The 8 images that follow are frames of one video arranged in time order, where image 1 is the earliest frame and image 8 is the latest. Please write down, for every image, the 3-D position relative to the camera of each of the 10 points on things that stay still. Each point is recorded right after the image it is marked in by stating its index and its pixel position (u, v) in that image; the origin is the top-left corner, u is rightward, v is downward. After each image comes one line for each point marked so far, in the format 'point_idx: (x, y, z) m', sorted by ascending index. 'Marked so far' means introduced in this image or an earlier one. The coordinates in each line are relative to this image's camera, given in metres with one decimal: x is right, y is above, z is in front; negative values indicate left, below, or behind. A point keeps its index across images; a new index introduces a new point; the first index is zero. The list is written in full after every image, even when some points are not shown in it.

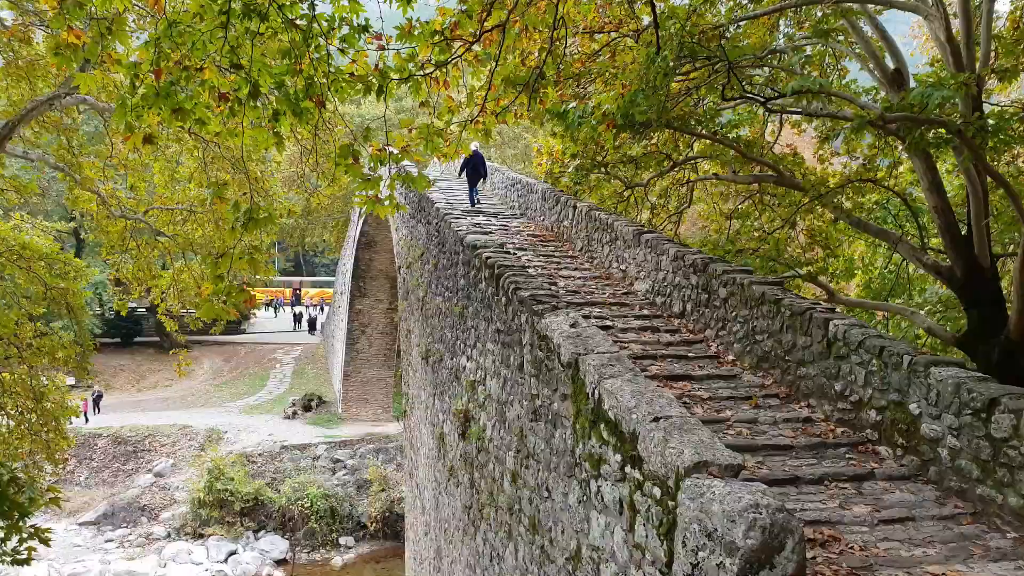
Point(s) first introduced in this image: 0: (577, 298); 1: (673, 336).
0: (+0.5, -0.1, +8.2) m
1: (+1.0, -0.3, +7.7) m
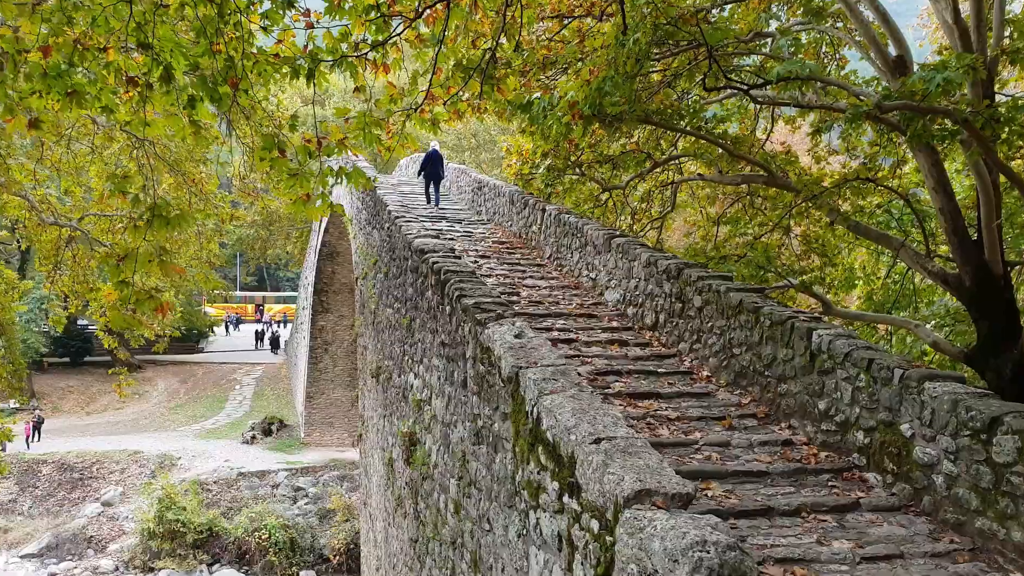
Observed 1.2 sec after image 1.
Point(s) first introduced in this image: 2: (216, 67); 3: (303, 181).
0: (+0.2, -0.2, +7.4) m
1: (+0.8, -0.4, +6.8) m
2: (-1.5, +1.1, +5.8) m
3: (-1.0, +0.6, +5.8) m
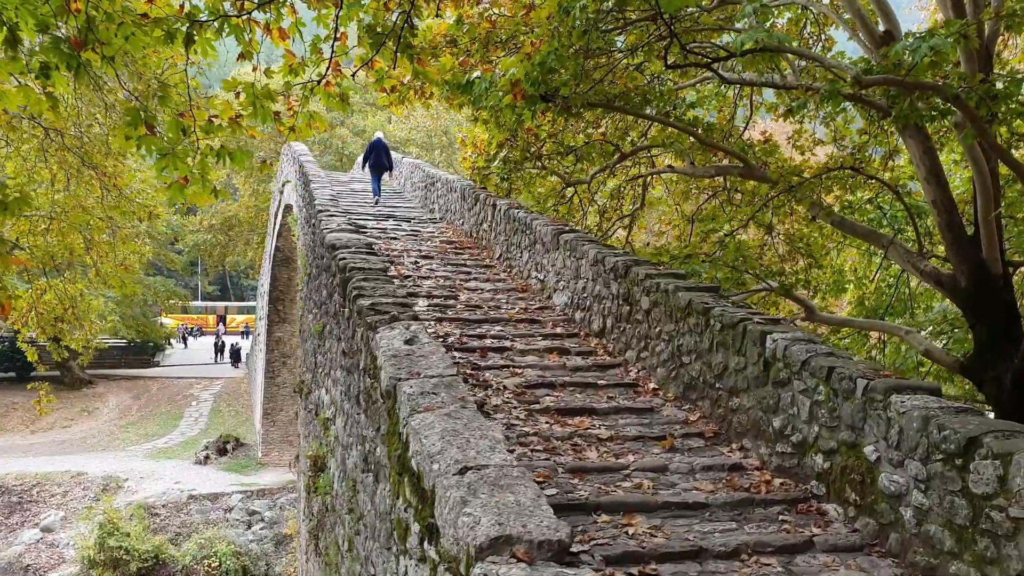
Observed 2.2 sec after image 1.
0: (-0.2, -0.2, +6.5) m
1: (+0.4, -0.4, +5.9) m
2: (-1.9, +1.1, +5.0) m
3: (-1.5, +0.6, +5.0) m
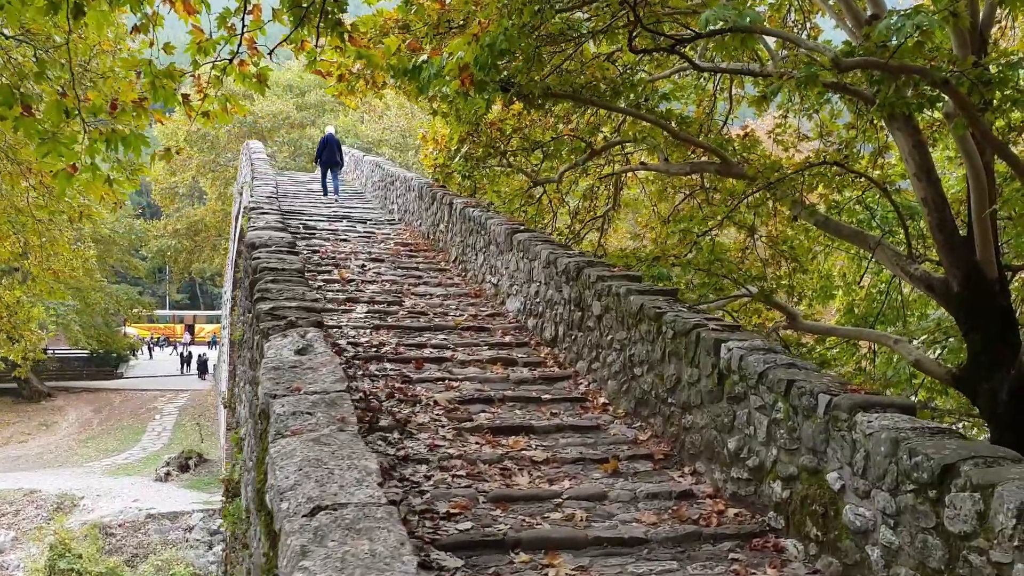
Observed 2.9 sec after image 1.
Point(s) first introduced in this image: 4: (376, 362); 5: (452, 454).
0: (-0.5, -0.2, +5.9) m
1: (+0.1, -0.4, +5.3) m
2: (-2.2, +1.1, +4.5) m
3: (-1.8, +0.5, +4.4) m
4: (-0.6, -0.3, +5.3) m
5: (-0.2, -0.6, +4.4) m
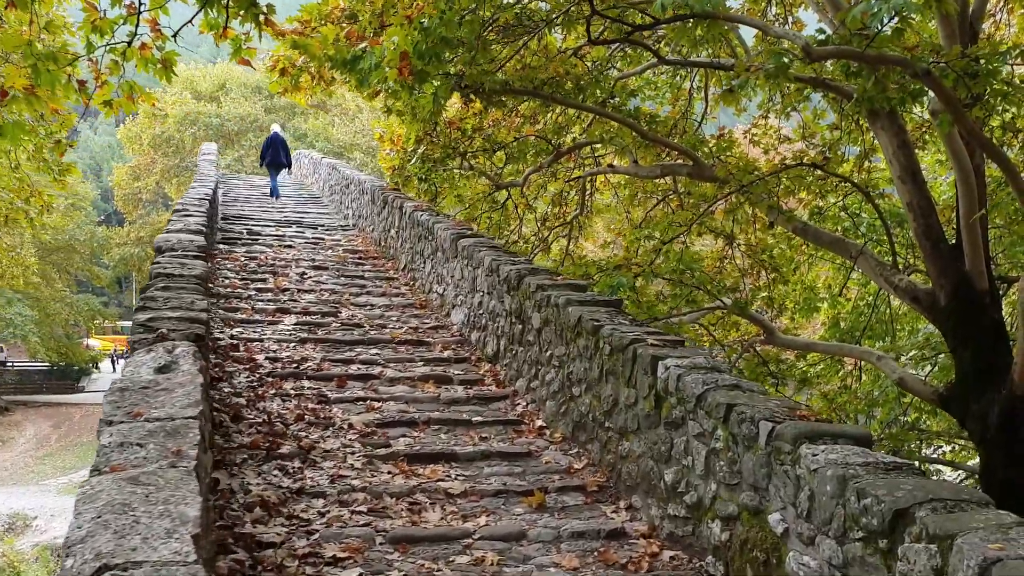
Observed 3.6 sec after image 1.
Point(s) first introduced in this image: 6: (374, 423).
0: (-0.8, -0.2, +5.4) m
1: (-0.2, -0.4, +4.8) m
2: (-2.5, +1.1, +4.0) m
3: (-2.1, +0.5, +4.0) m
4: (-0.9, -0.4, +4.8) m
5: (-0.5, -0.7, +3.9) m
6: (-0.5, -0.5, +4.5) m
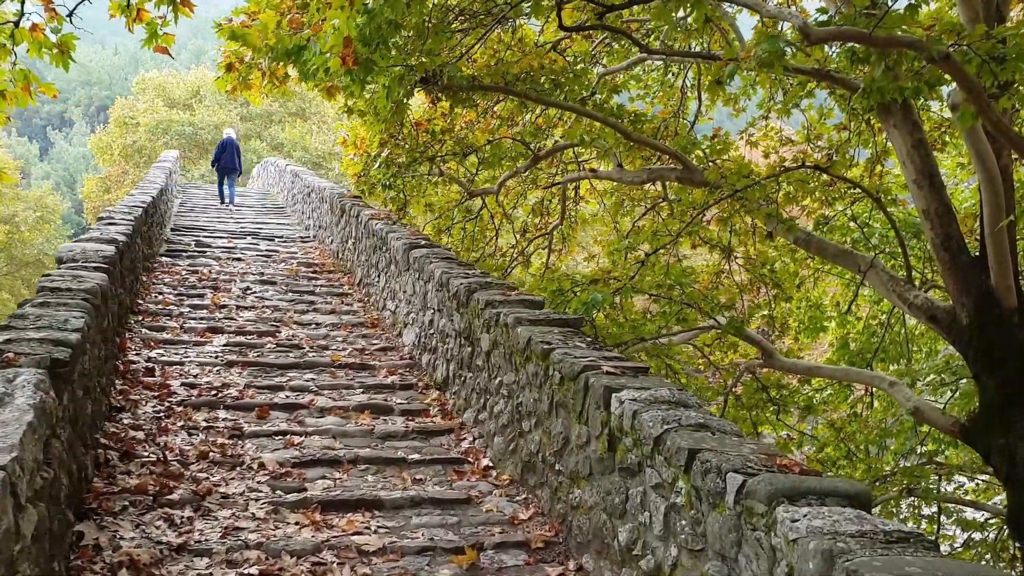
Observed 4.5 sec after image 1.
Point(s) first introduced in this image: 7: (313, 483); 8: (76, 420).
0: (-0.9, -0.3, +4.8) m
1: (-0.4, -0.5, +4.2) m
2: (-2.7, +1.0, +3.4) m
3: (-2.3, +0.5, +3.3) m
4: (-1.1, -0.4, +4.2) m
5: (-0.7, -0.7, +3.2) m
6: (-0.7, -0.6, +3.8) m
7: (-0.6, -0.6, +3.7) m
8: (-1.3, -0.4, +3.4) m
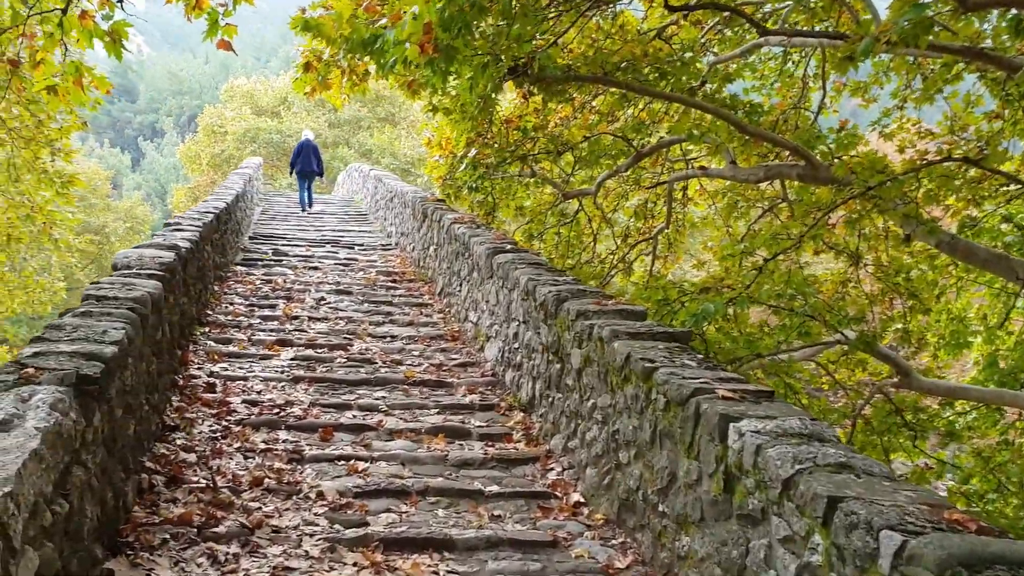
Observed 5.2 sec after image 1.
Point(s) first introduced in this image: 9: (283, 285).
0: (-0.6, -0.3, +4.3) m
1: (-0.1, -0.5, +3.7) m
2: (-2.4, +1.0, +3.1) m
3: (-2.0, +0.5, +3.0) m
4: (-0.8, -0.5, +3.7) m
5: (-0.5, -0.7, +2.8) m
6: (-0.4, -0.6, +3.3) m
7: (-0.4, -0.6, +3.2) m
8: (-1.0, -0.4, +3.0) m
9: (-1.1, 0.0, +5.5) m
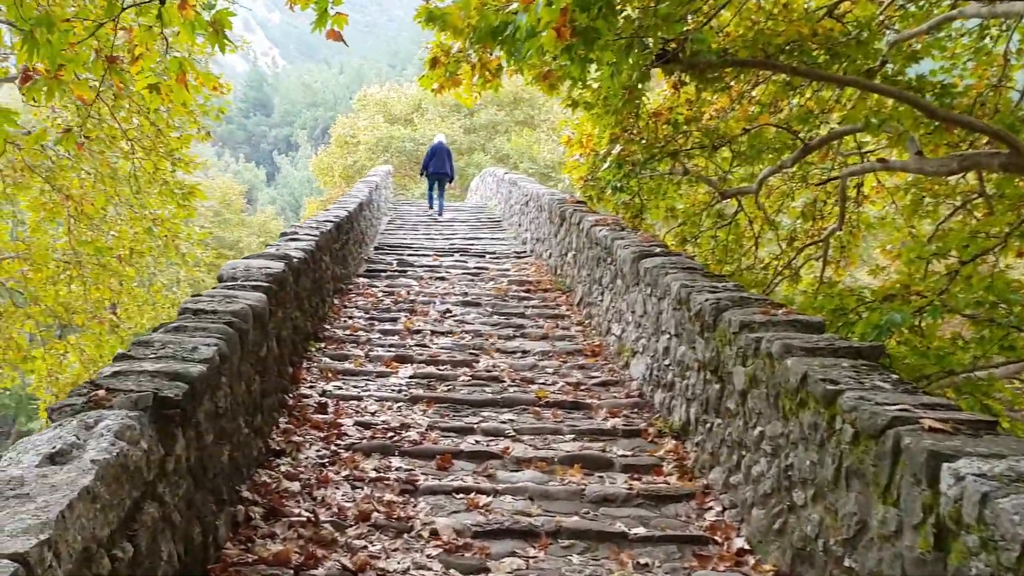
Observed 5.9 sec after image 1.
0: (-0.1, -0.4, +3.9) m
1: (+0.3, -0.5, +3.1) m
2: (-2.1, +1.0, +3.0) m
3: (-1.7, +0.4, +2.8) m
4: (-0.4, -0.5, +3.3) m
5: (-0.2, -0.7, +2.3) m
6: (-0.1, -0.6, +2.9) m
7: (0.0, -0.7, +2.7) m
8: (-0.7, -0.4, +2.7) m
9: (-0.4, 0.0, +5.1) m
